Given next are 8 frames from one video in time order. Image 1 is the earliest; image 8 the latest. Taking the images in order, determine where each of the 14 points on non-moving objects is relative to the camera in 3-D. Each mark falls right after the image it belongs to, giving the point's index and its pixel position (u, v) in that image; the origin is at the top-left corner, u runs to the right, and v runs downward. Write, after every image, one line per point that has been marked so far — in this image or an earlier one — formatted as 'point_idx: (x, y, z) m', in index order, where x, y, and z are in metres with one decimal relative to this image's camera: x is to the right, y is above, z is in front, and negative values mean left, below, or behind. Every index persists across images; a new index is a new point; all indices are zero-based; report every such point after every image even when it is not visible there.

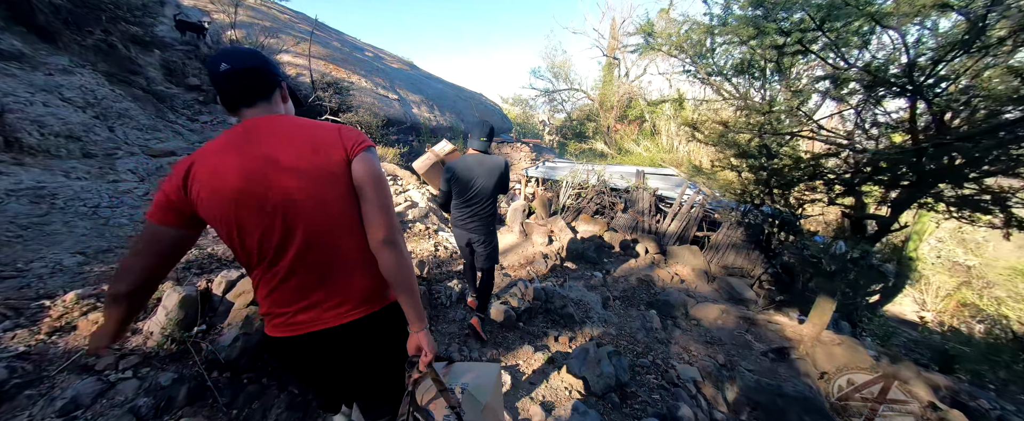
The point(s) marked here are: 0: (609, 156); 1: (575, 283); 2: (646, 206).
0: (+4.8, +2.7, +15.9) m
1: (+0.9, -1.0, +4.6) m
2: (+2.7, +0.1, +6.6) m
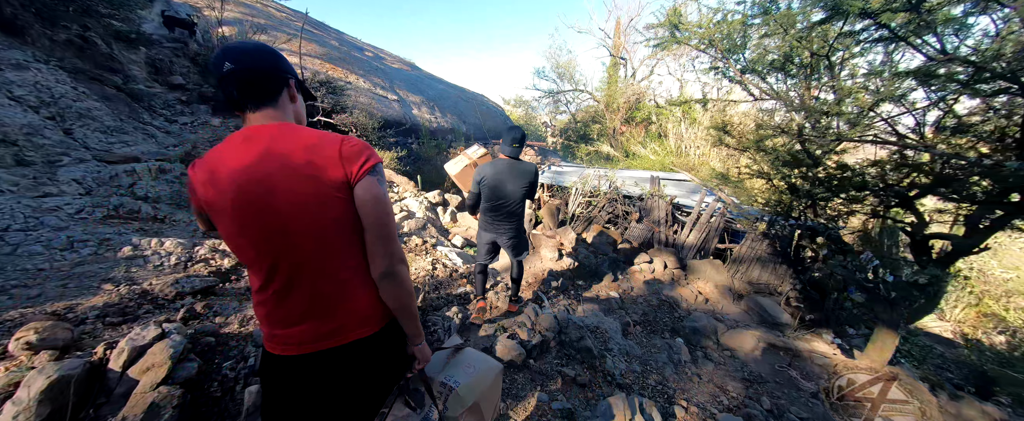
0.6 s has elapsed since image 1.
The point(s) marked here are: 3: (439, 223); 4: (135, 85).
0: (+4.9, +2.4, +15.4) m
1: (+1.0, -1.2, +4.0) m
2: (+2.8, -0.1, +6.1) m
3: (-1.3, -0.2, +5.6) m
4: (-7.3, +2.4, +6.2) m
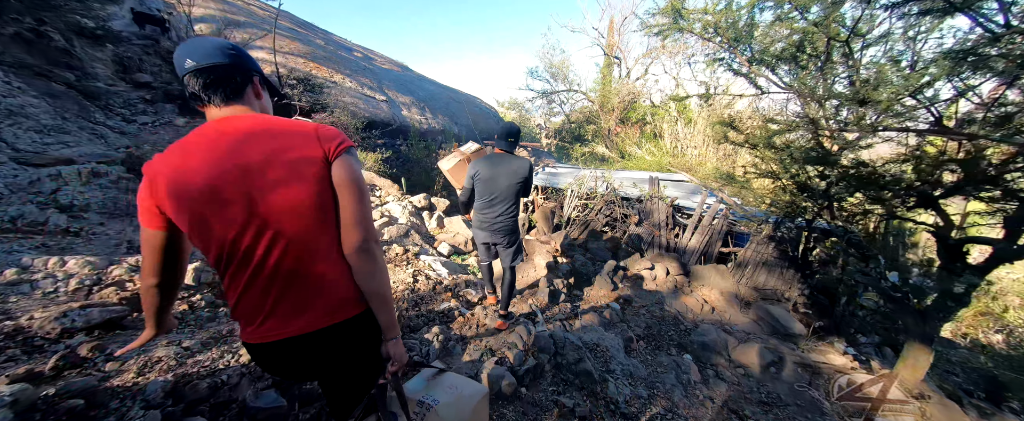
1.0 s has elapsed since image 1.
0: (+4.6, +2.3, +15.1) m
1: (+0.9, -1.3, +3.7) m
2: (+2.7, -0.1, +5.7) m
3: (-1.4, -0.3, +5.2) m
4: (-7.5, +2.3, +5.7) m
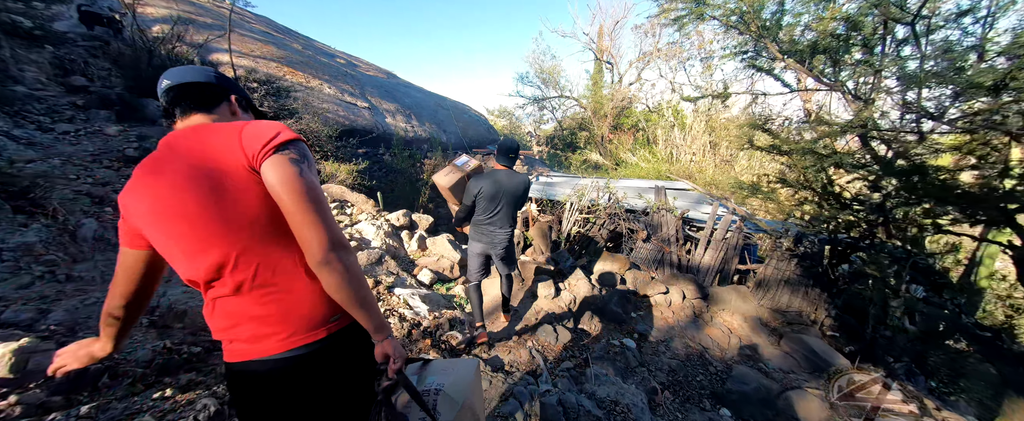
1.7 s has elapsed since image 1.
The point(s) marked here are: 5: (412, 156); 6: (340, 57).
0: (+4.2, +1.9, +14.6) m
1: (+0.8, -1.5, +3.0) m
2: (+2.6, -0.4, +5.1) m
3: (-1.5, -0.6, +4.4) m
4: (-7.7, +1.9, +4.9) m
5: (-2.8, +1.5, +8.9) m
6: (-9.3, +8.3, +17.2) m
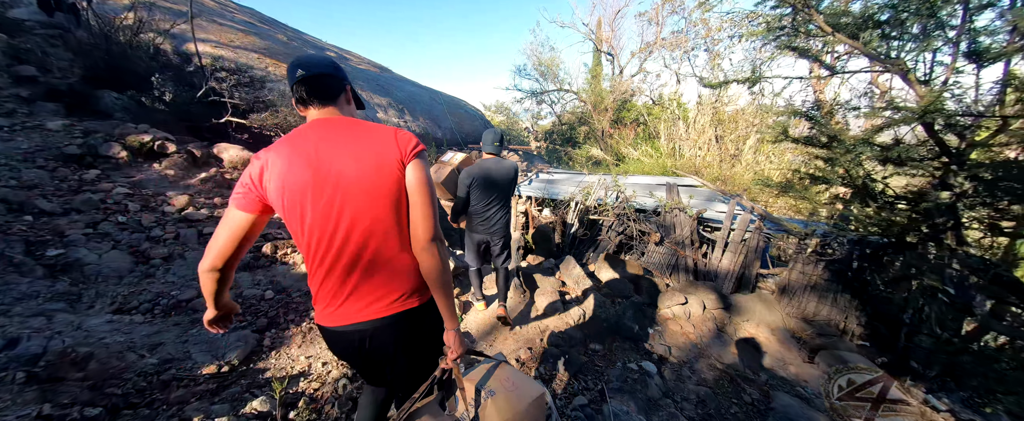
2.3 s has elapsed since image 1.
0: (+4.1, +2.1, +14.1) m
1: (+0.8, -1.5, +2.5) m
2: (+2.5, -0.4, +4.7) m
3: (-1.5, -0.6, +3.9) m
4: (-7.7, +1.8, +4.3) m
5: (-2.8, +1.5, +8.4) m
6: (-9.5, +8.4, +16.6) m
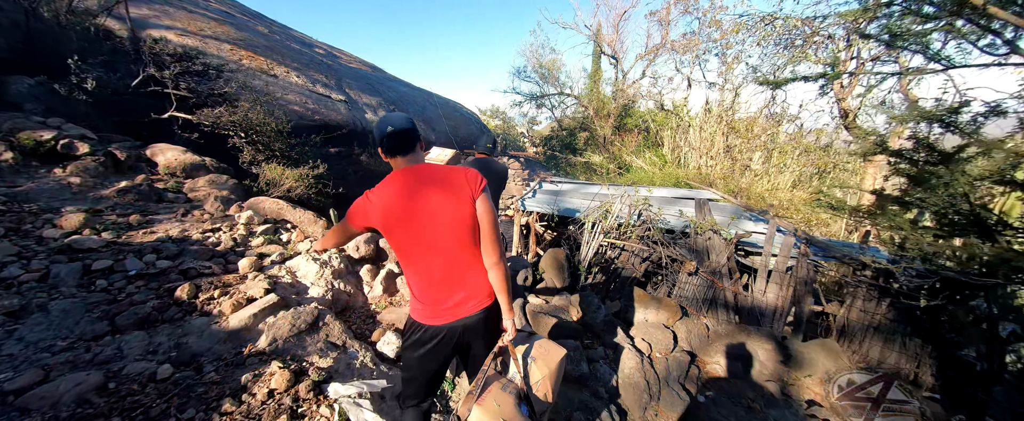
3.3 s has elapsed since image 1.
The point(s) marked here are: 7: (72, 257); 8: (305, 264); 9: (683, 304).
0: (+4.0, +1.6, +13.4) m
1: (+0.9, -1.7, +1.7) m
2: (+2.6, -0.6, +3.9) m
3: (-1.5, -0.8, +3.1) m
4: (-7.6, +1.7, +3.4) m
5: (-2.8, +1.3, +7.5) m
6: (-9.5, +8.1, +15.7) m
7: (-3.1, -0.3, +2.2) m
8: (-1.9, -0.5, +3.0) m
9: (+2.1, -1.1, +4.0) m
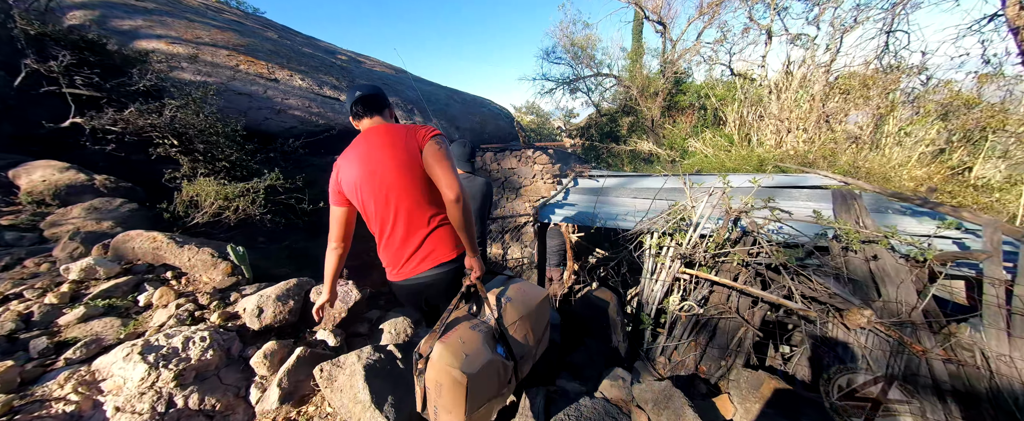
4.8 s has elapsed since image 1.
0: (+5.2, +1.8, +11.2) m
1: (+0.8, -1.8, +0.1) m
2: (+2.7, -0.7, +2.0) m
3: (-1.4, -1.1, +1.7) m
4: (-7.6, +1.2, +2.8) m
5: (-2.3, +1.0, +6.3) m
6: (-8.2, +7.6, +15.2) m
7: (-3.2, -0.6, +1.1) m
8: (-1.9, -0.7, +1.7) m
9: (+2.3, -1.2, +2.2) m
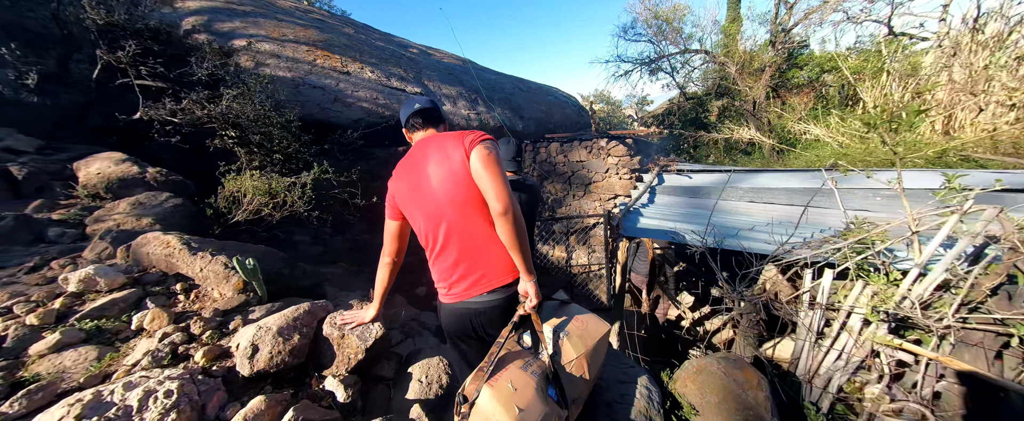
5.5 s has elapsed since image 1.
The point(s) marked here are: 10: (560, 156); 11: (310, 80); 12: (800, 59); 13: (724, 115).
0: (+7.3, +1.7, +9.2) m
1: (+0.7, -2.0, -0.8) m
2: (+3.0, -0.8, +0.7) m
3: (-1.1, -1.1, +1.3) m
4: (-6.9, +1.3, +3.5) m
5: (-1.1, +1.1, +5.9) m
6: (-4.9, +8.1, +15.6) m
7: (-3.0, -0.7, +1.0) m
8: (-1.6, -0.8, +1.4) m
9: (+2.5, -1.3, +1.0) m
10: (+1.0, +1.1, +6.3) m
11: (-4.6, +3.0, +7.3) m
12: (+9.1, +4.8, +9.9) m
13: (+7.4, +3.4, +11.0) m
